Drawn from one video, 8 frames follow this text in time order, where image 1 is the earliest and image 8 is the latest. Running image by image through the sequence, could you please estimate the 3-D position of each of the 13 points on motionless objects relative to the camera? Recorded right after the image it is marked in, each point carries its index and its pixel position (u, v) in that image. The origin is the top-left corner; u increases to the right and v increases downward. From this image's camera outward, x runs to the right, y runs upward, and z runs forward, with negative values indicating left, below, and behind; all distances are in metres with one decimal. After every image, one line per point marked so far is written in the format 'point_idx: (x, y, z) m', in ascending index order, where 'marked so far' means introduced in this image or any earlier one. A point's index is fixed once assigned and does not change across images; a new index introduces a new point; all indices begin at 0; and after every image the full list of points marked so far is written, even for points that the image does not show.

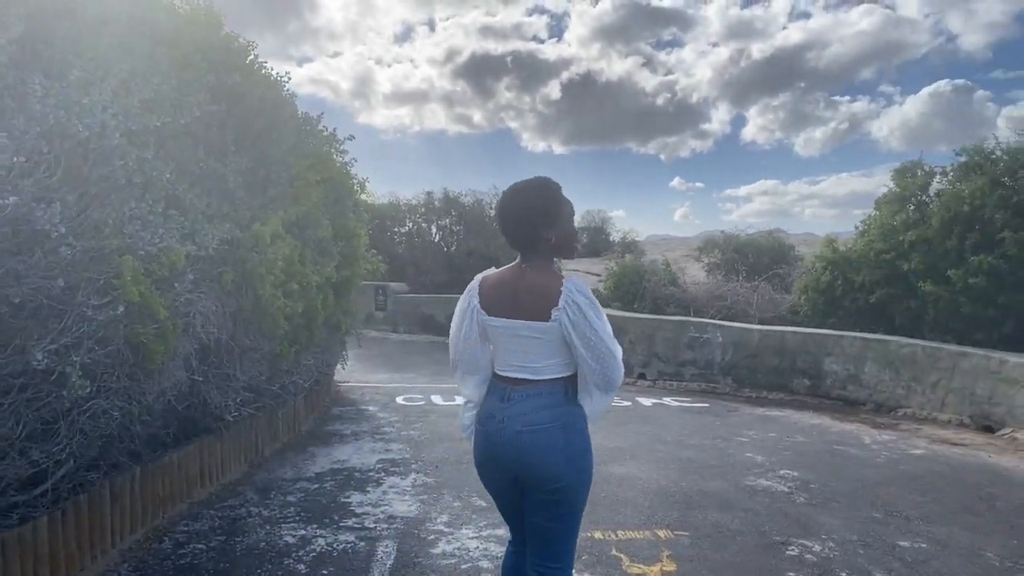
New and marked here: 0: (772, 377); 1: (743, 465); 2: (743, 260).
0: (+4.0, -1.4, +11.1) m
1: (+2.1, -1.6, +6.7) m
2: (+5.0, +0.6, +15.7) m
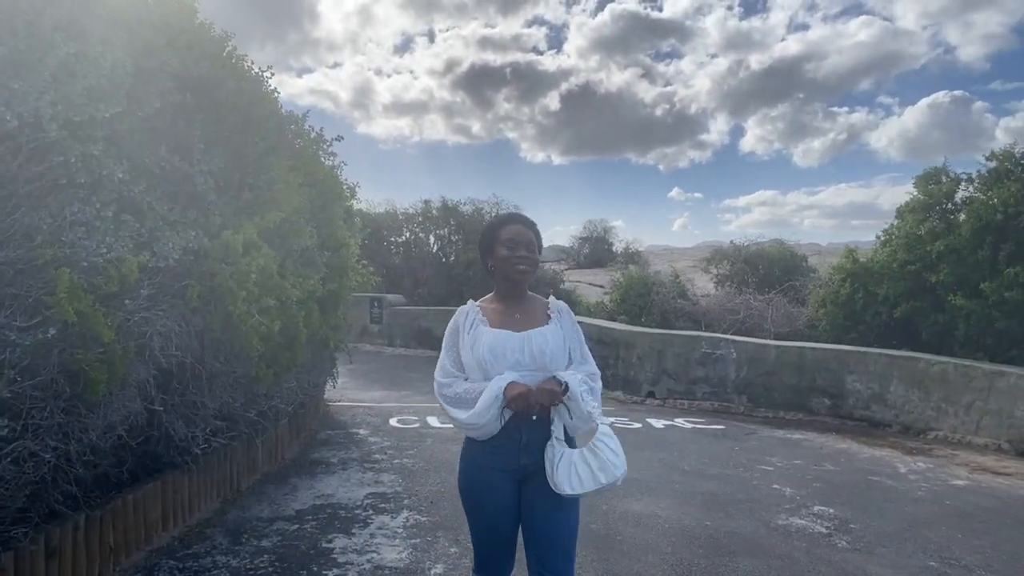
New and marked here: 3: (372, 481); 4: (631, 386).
0: (+4.0, -1.6, +10.5) m
1: (+2.2, -1.8, +6.1) m
2: (+5.0, +0.3, +15.1) m
3: (-1.2, -1.7, +6.4) m
4: (+1.9, -1.6, +11.7) m
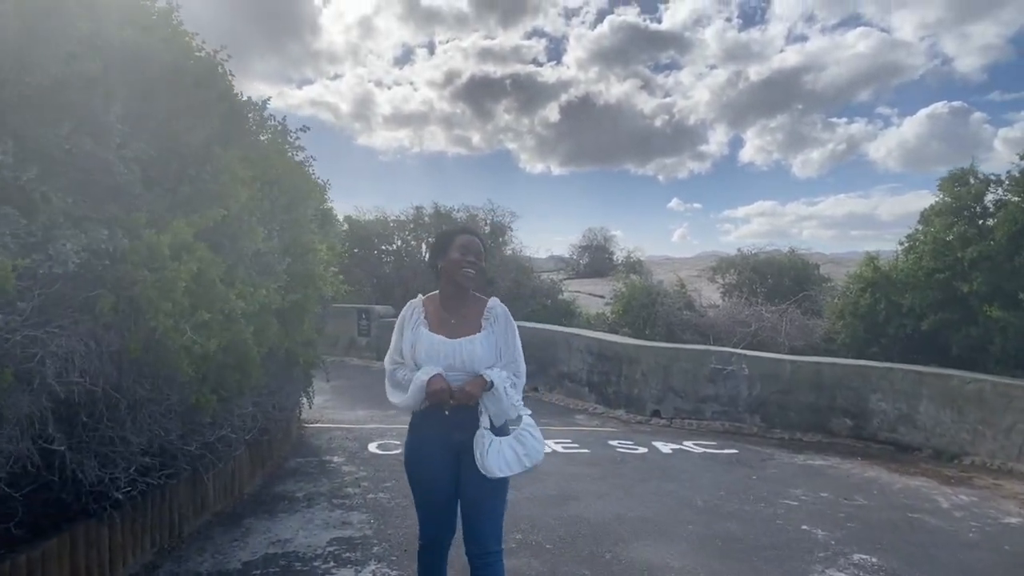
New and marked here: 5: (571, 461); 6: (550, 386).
0: (+3.9, -1.7, +9.6) m
1: (+2.1, -1.8, +5.2) m
2: (+4.9, +0.1, +14.3) m
3: (-1.3, -1.8, +5.6) m
4: (+1.8, -1.7, +10.8) m
5: (+0.6, -1.8, +7.6) m
6: (+0.7, -1.7, +12.3) m
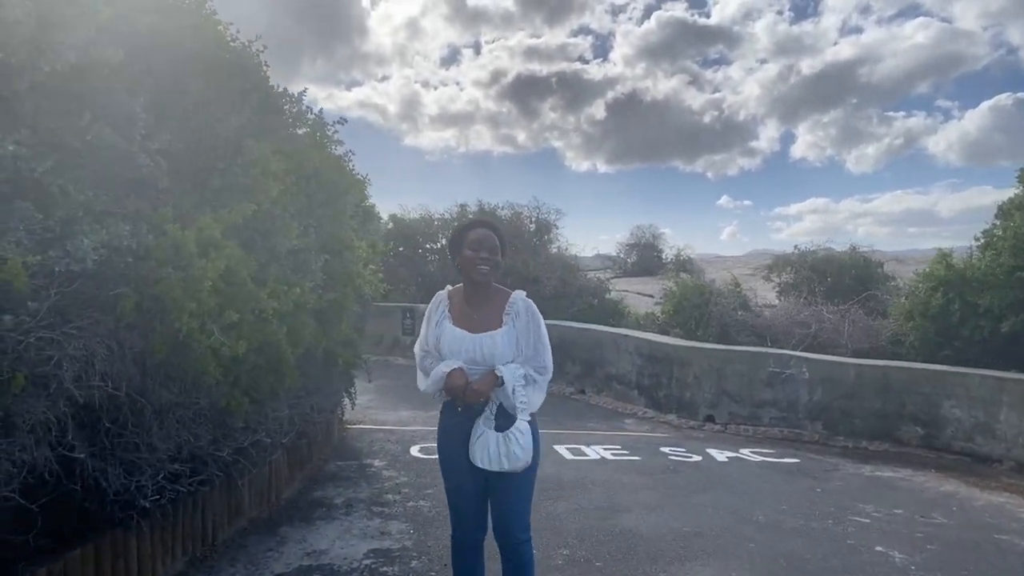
0: (+4.5, -1.7, +9.0) m
1: (+2.4, -1.8, +4.8) m
2: (+5.8, +0.1, +13.6) m
3: (-1.0, -1.8, +5.3) m
4: (+2.5, -1.7, +10.4) m
5: (+1.1, -1.8, +7.2) m
6: (+1.4, -1.6, +11.9) m
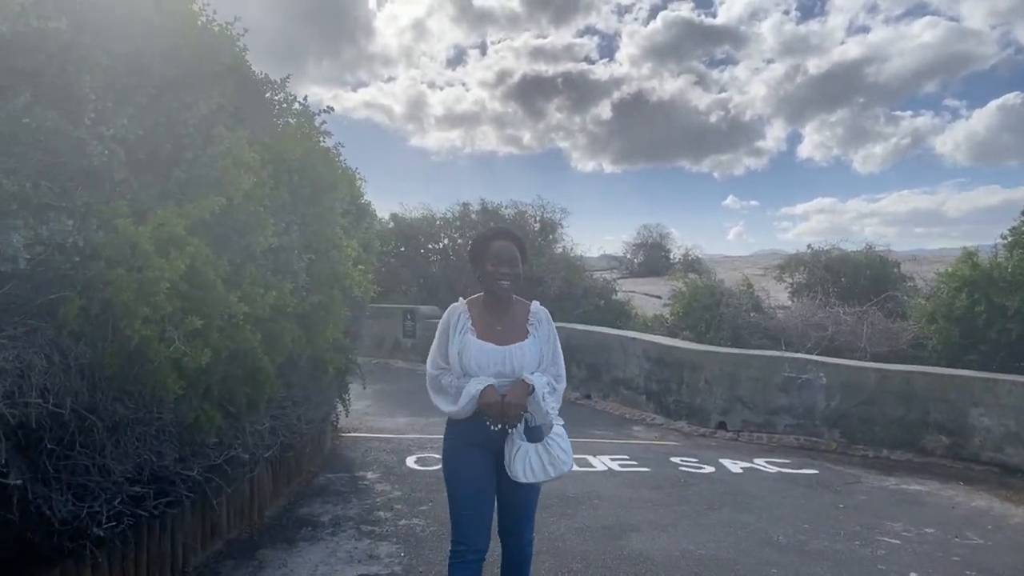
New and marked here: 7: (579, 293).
0: (+4.5, -1.7, +8.5) m
1: (+2.4, -1.9, +4.3) m
2: (+5.8, +0.1, +13.1) m
3: (-1.0, -1.8, +4.9) m
4: (+2.5, -1.7, +9.9) m
5: (+1.1, -1.8, +6.8) m
6: (+1.5, -1.7, +11.4) m
7: (+1.3, -0.1, +14.4) m
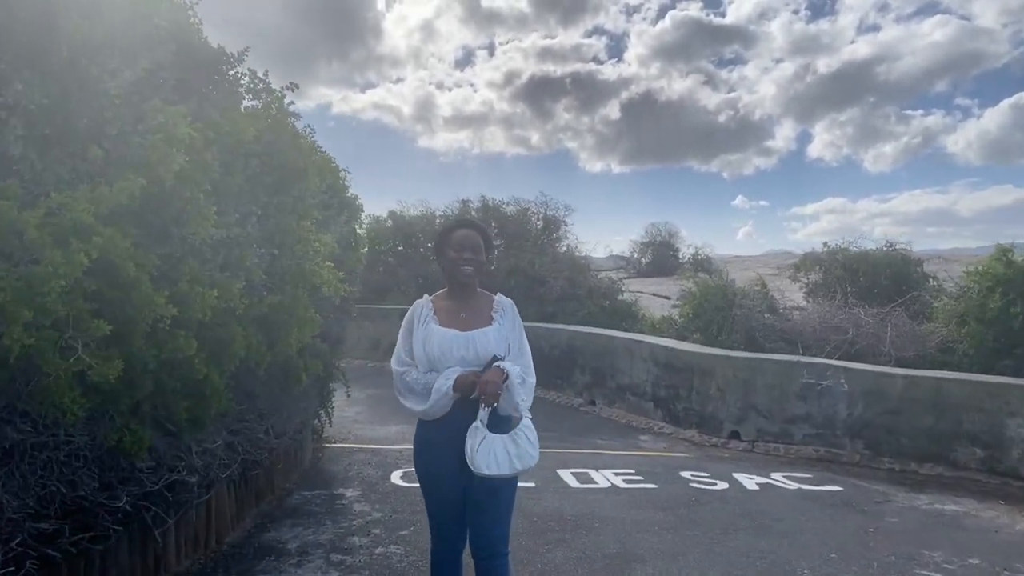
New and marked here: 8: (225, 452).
0: (+4.5, -1.7, +7.9) m
1: (+2.3, -1.8, +3.7) m
2: (+5.9, +0.1, +12.5) m
3: (-1.1, -1.8, +4.3) m
4: (+2.5, -1.7, +9.3) m
5: (+1.0, -1.8, +6.2) m
6: (+1.5, -1.7, +10.8) m
7: (+1.3, -0.1, +13.7) m
8: (-1.8, -1.1, +4.6) m
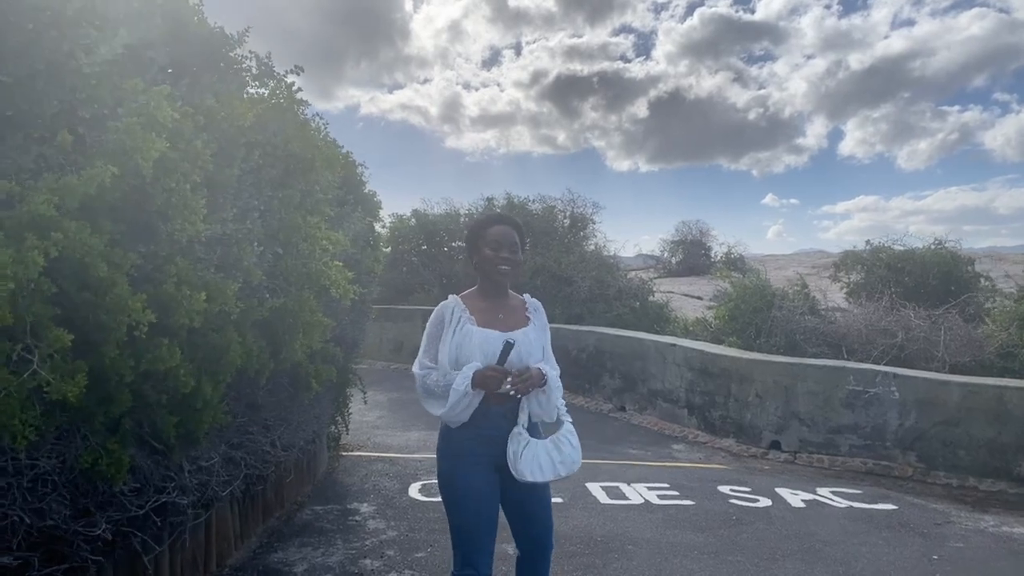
0: (+4.8, -1.7, +7.3) m
1: (+2.4, -1.9, +3.1) m
2: (+6.3, +0.1, +11.8) m
3: (-0.9, -1.8, +3.9) m
4: (+2.8, -1.8, +8.7) m
5: (+1.2, -1.8, +5.7) m
6: (+1.8, -1.7, +10.3) m
7: (+1.8, -0.1, +13.2) m
8: (-1.7, -1.1, +4.3) m
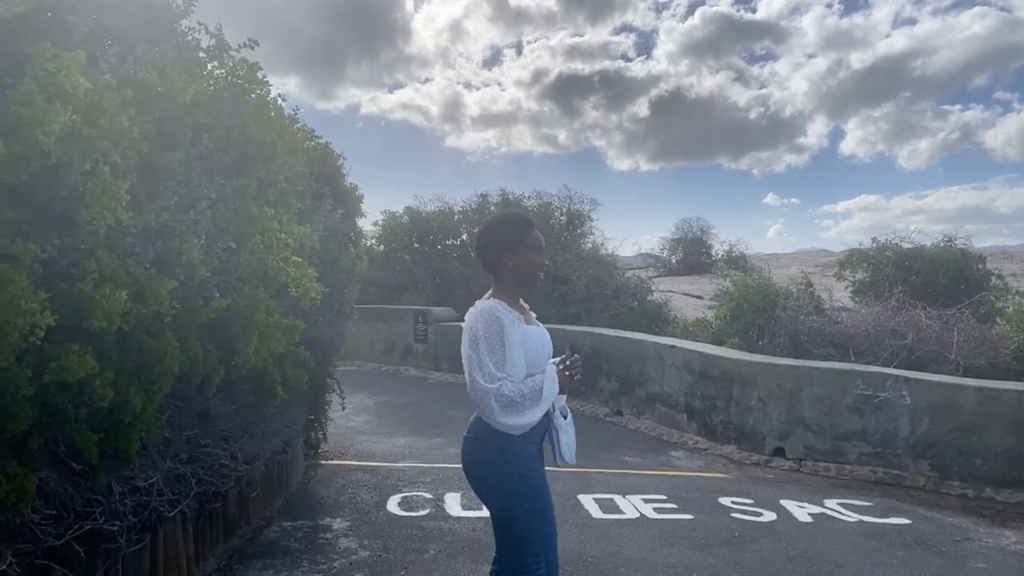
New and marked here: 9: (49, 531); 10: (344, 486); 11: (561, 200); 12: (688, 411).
0: (+4.6, -1.7, +6.8) m
1: (+2.3, -1.8, +2.7) m
2: (+6.2, +0.2, +11.4) m
3: (-1.0, -1.8, +3.4) m
4: (+2.7, -1.7, +8.3) m
5: (+1.1, -1.8, +5.2) m
6: (+1.7, -1.6, +9.9) m
7: (+1.7, -0.1, +12.8) m
8: (-1.8, -1.1, +3.8) m
9: (-1.9, -1.0, +3.0) m
10: (-1.5, -1.8, +6.5) m
11: (+1.0, +1.7, +14.3) m
12: (+2.2, -1.5, +9.0) m
